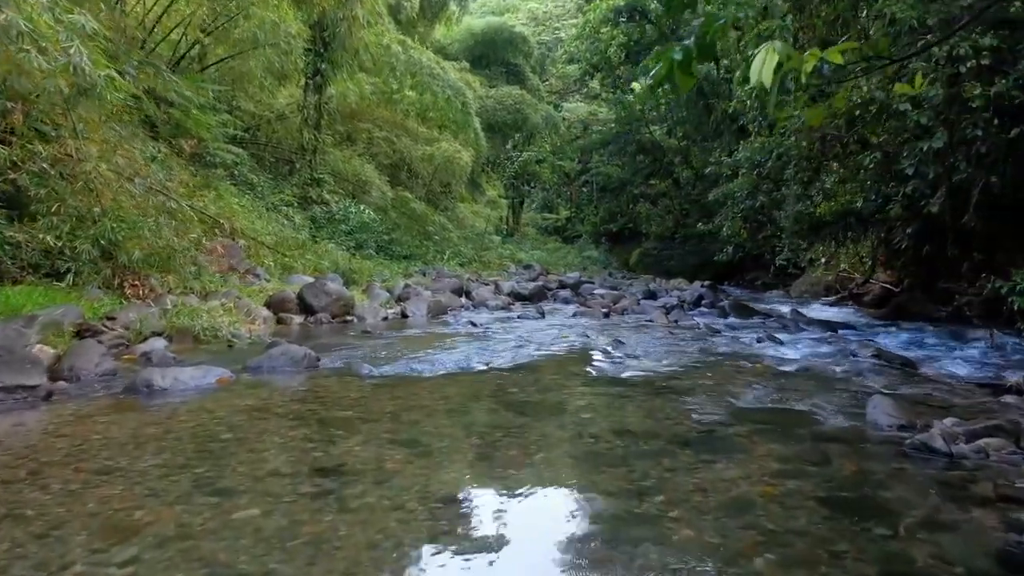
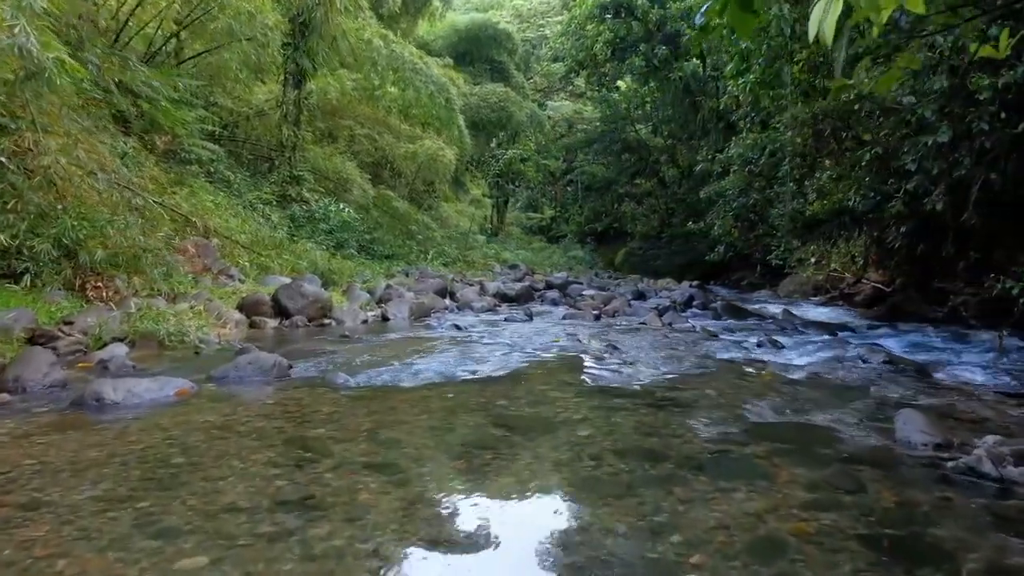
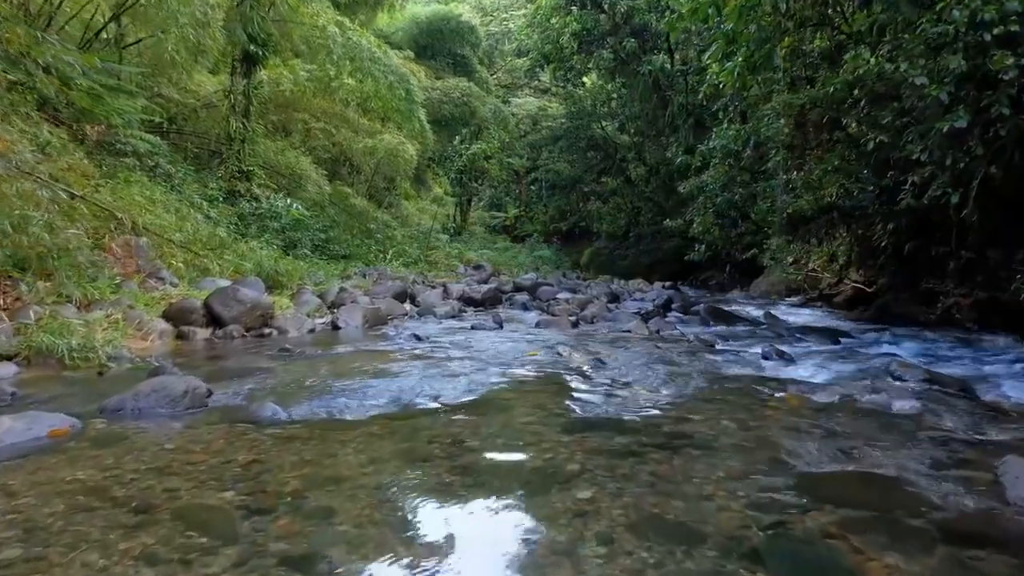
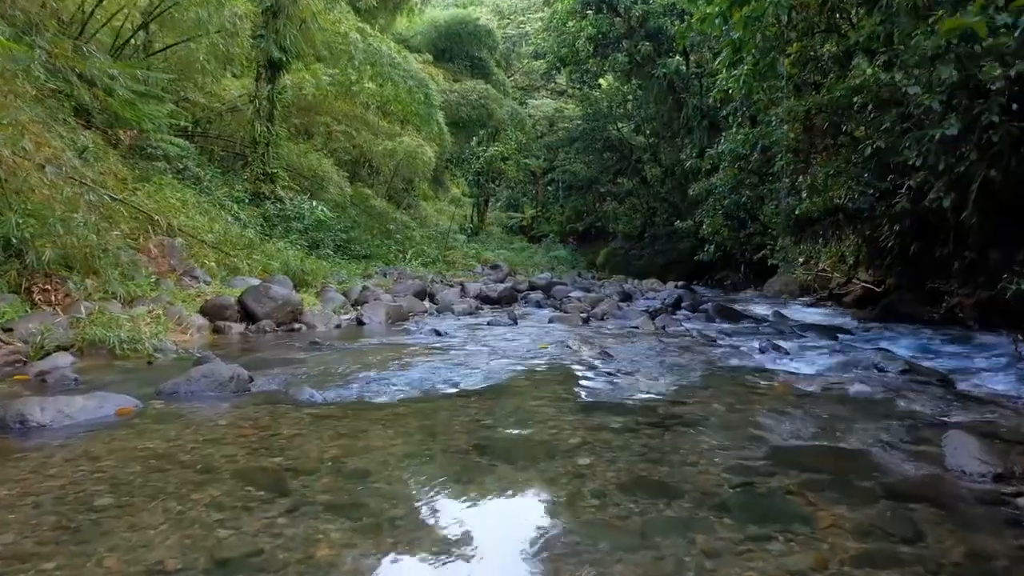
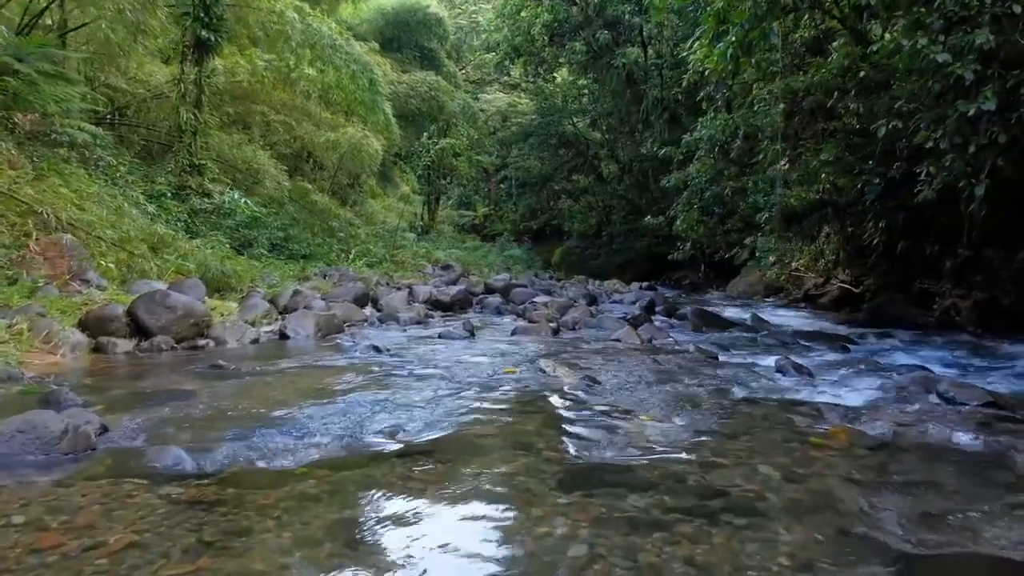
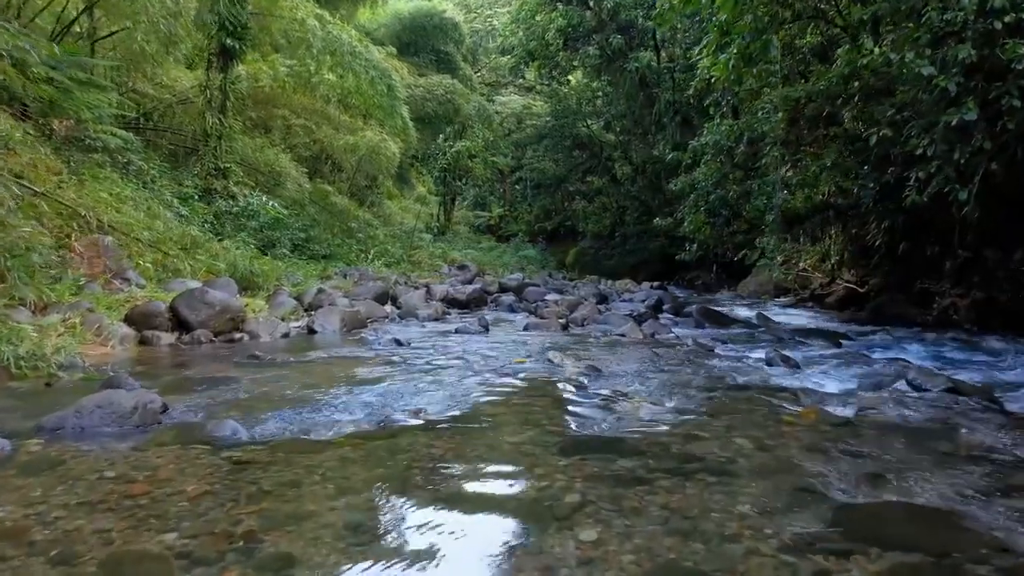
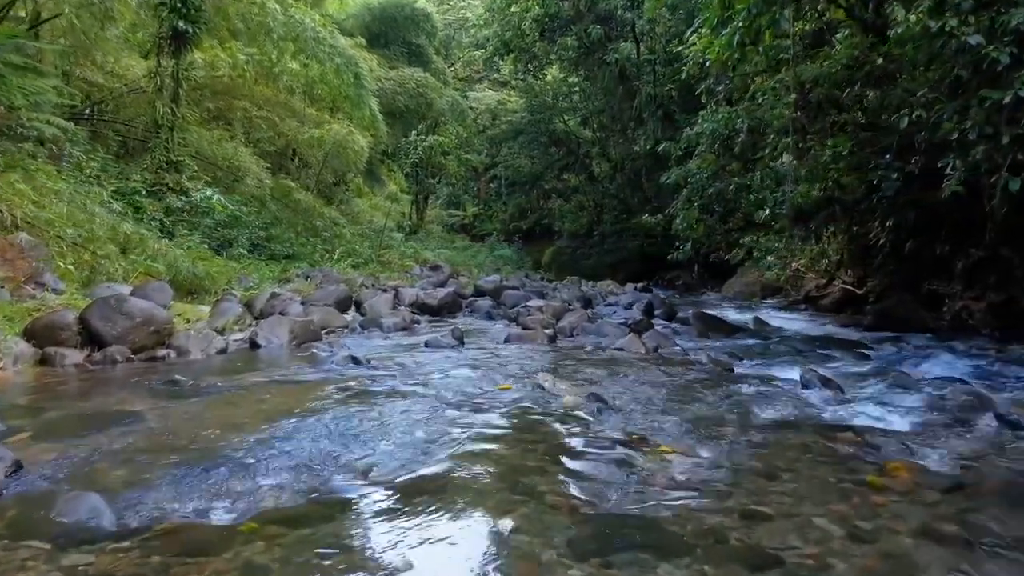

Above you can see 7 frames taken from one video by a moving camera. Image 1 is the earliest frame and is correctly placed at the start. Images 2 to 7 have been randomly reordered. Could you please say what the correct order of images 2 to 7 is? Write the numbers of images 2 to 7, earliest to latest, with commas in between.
2, 4, 3, 6, 5, 7
